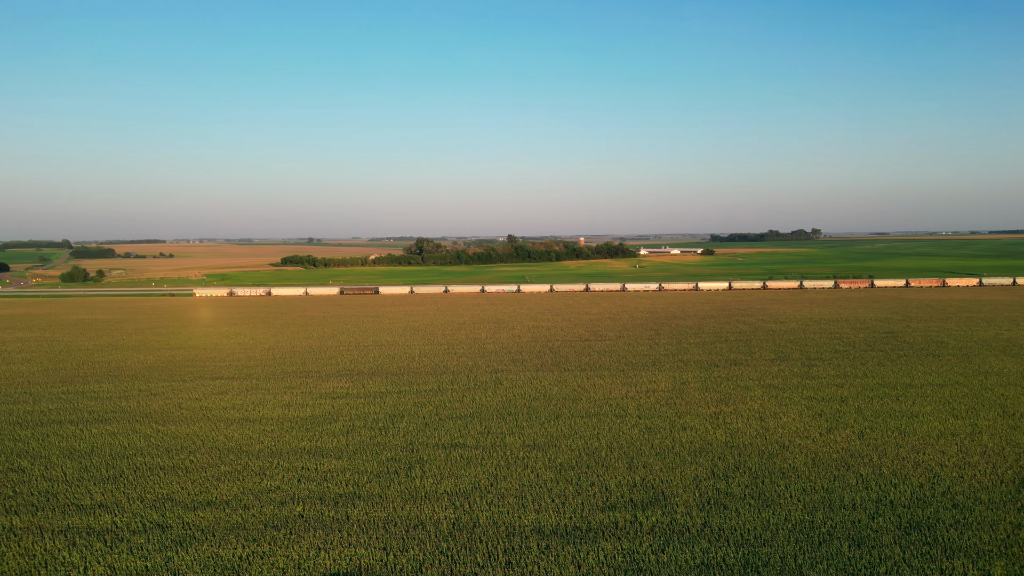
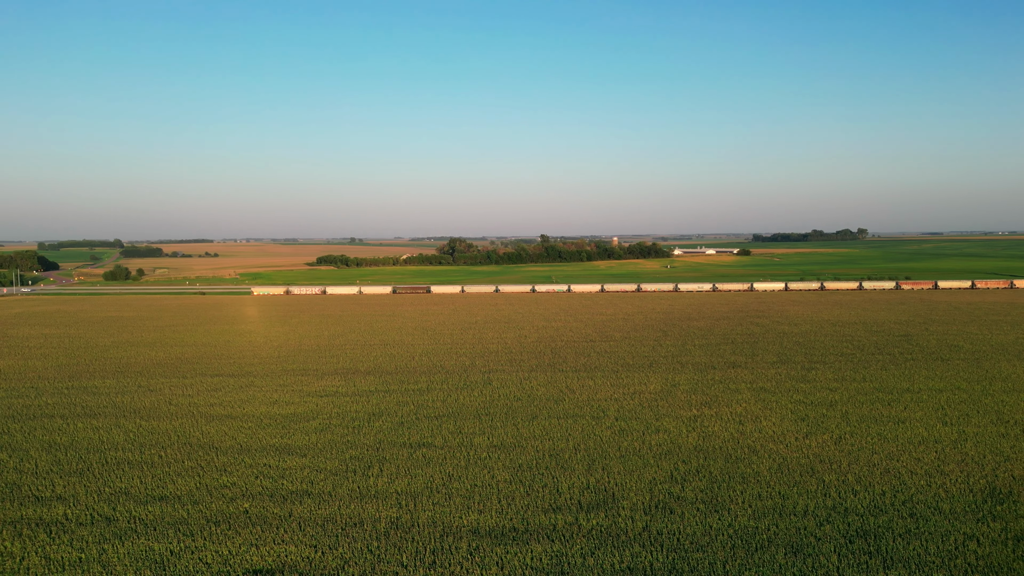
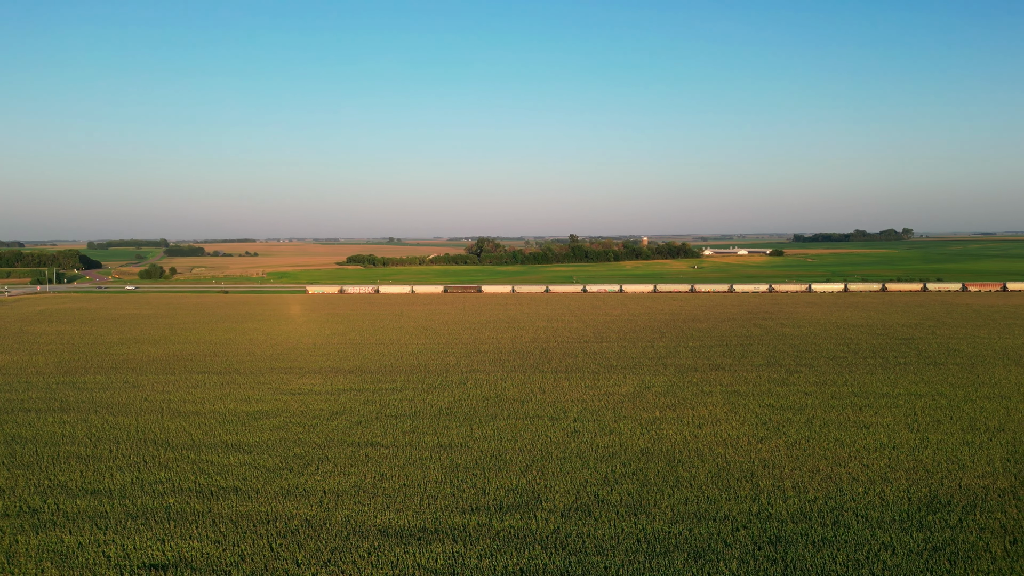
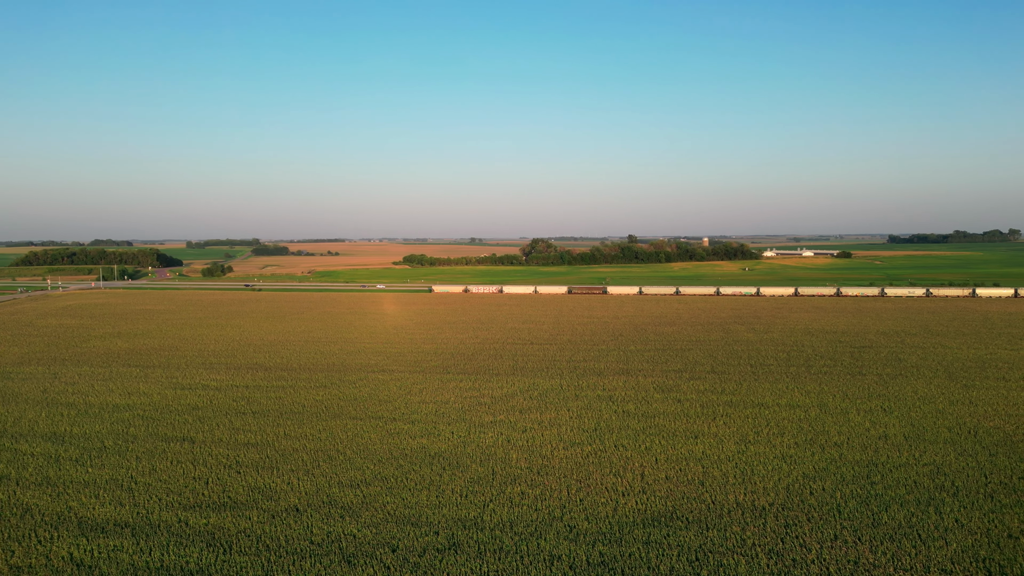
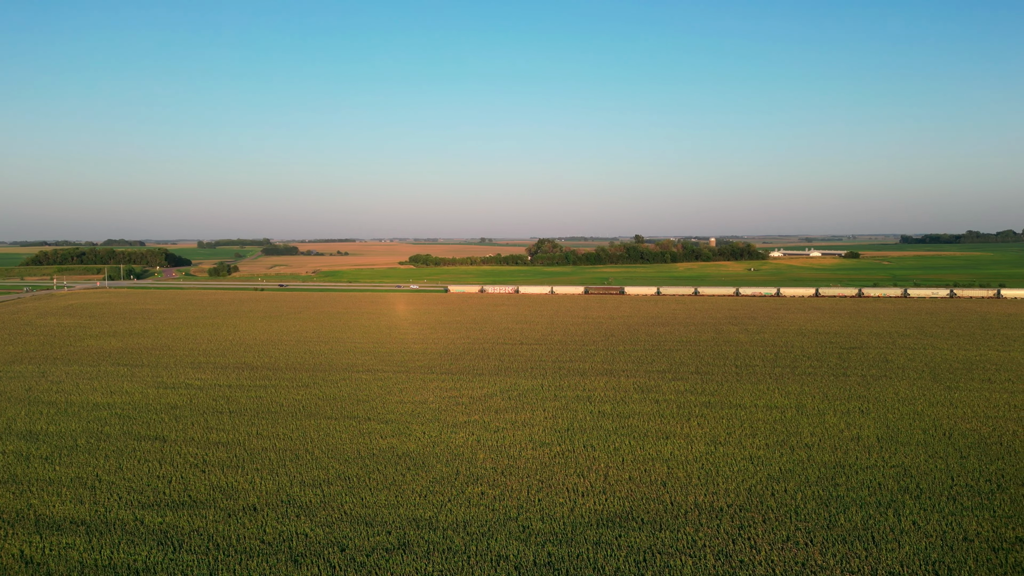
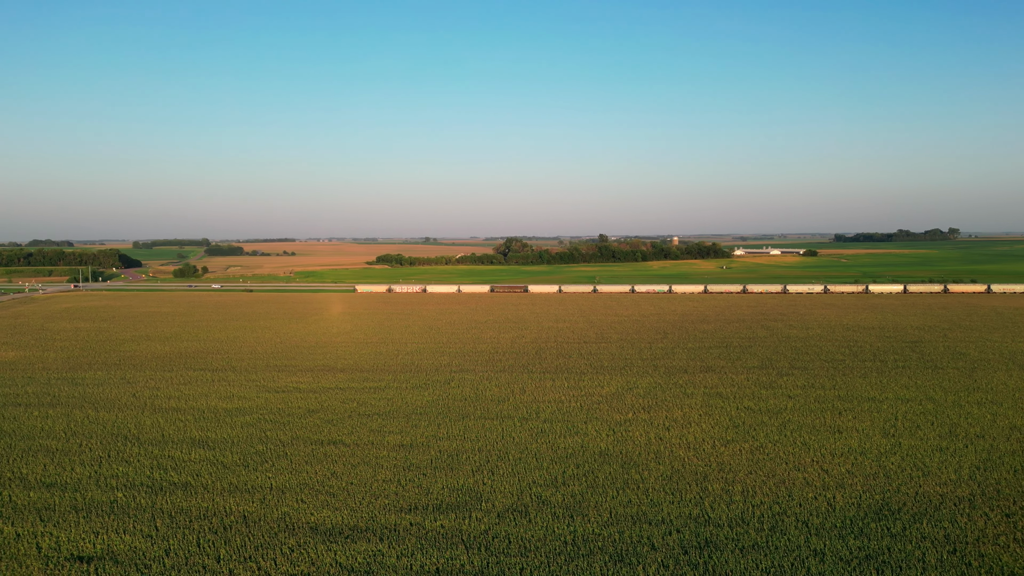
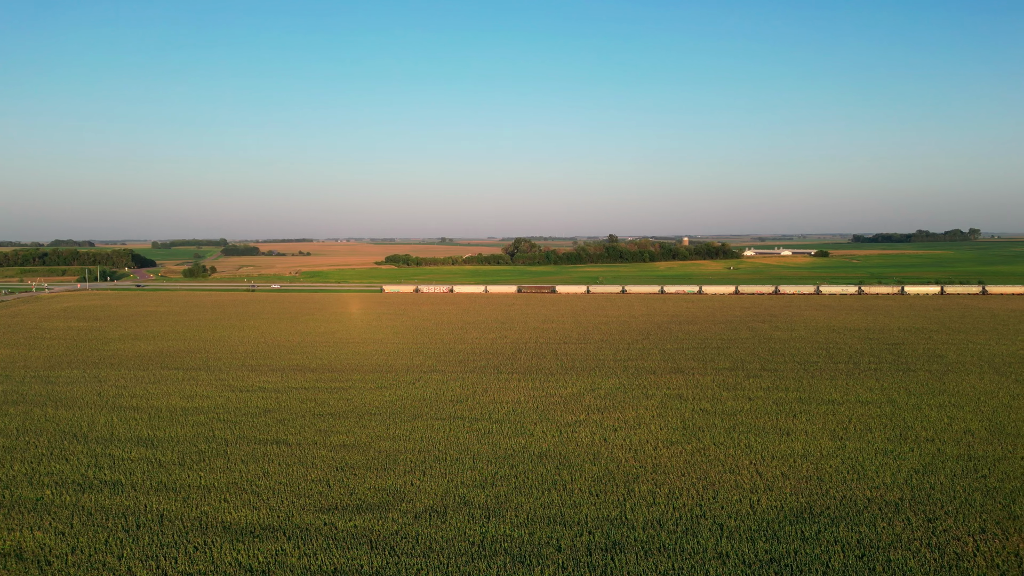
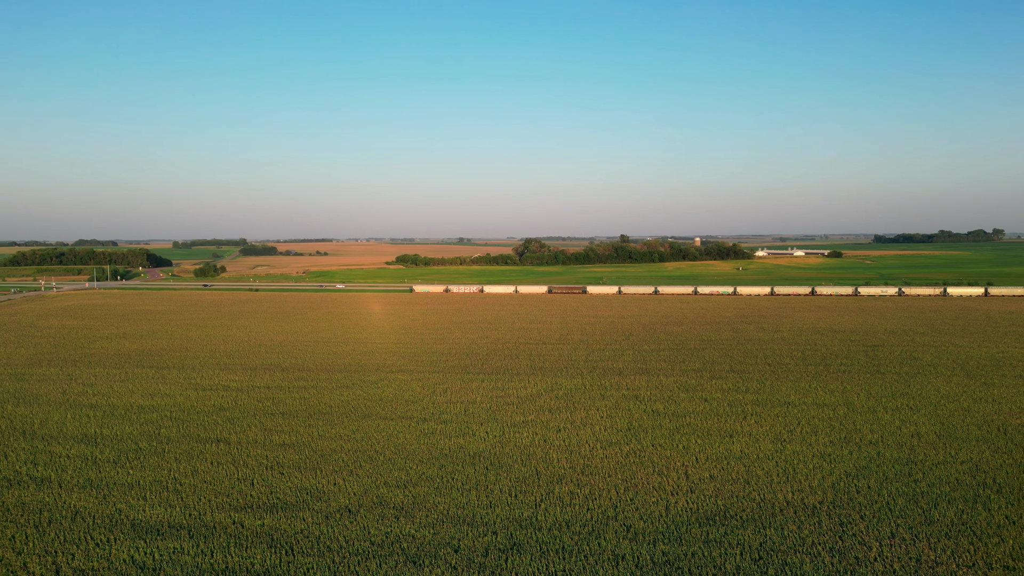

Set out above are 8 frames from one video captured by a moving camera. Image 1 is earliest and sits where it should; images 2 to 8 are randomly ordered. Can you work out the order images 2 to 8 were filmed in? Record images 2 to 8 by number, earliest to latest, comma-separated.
2, 3, 6, 7, 8, 4, 5
